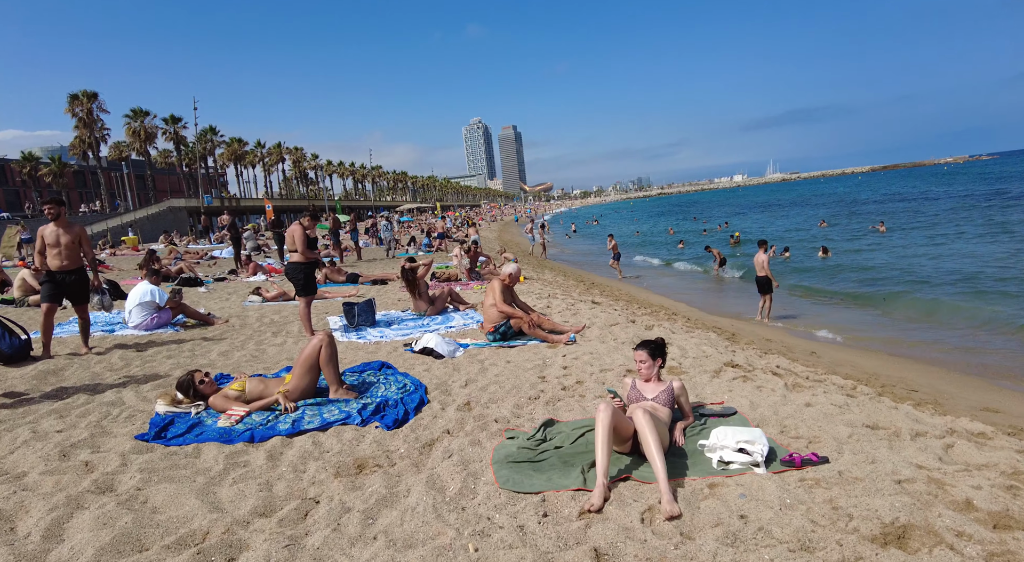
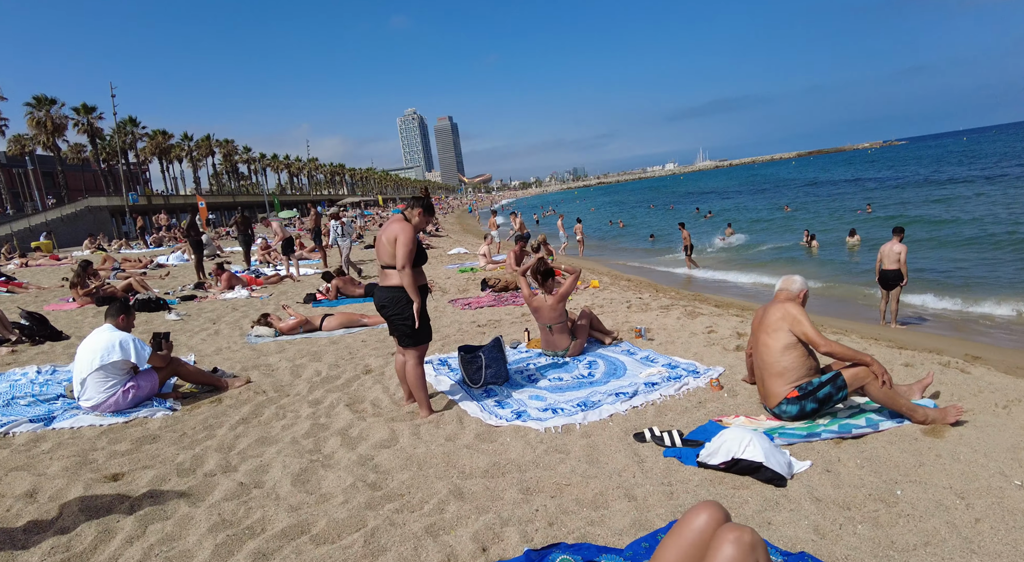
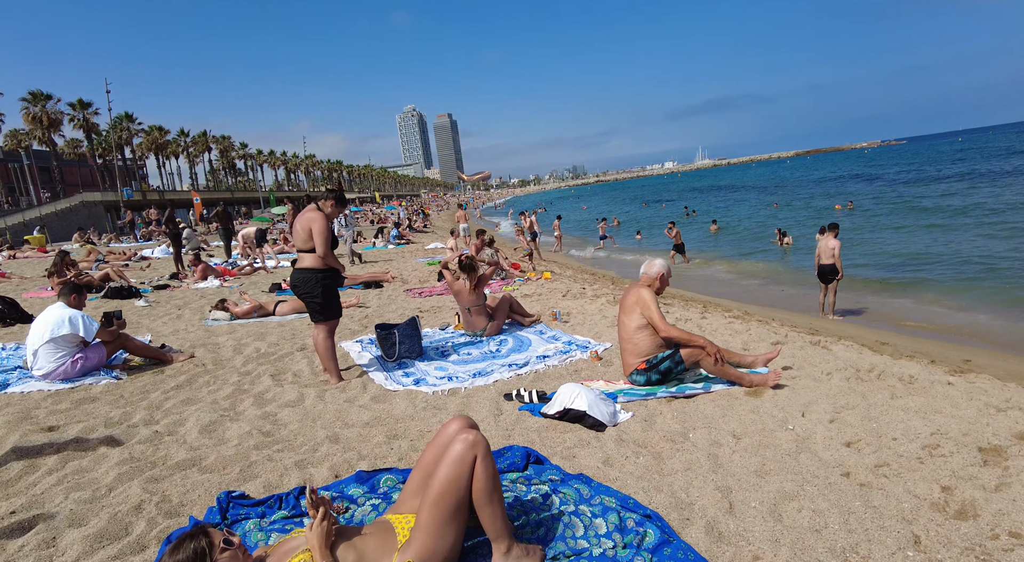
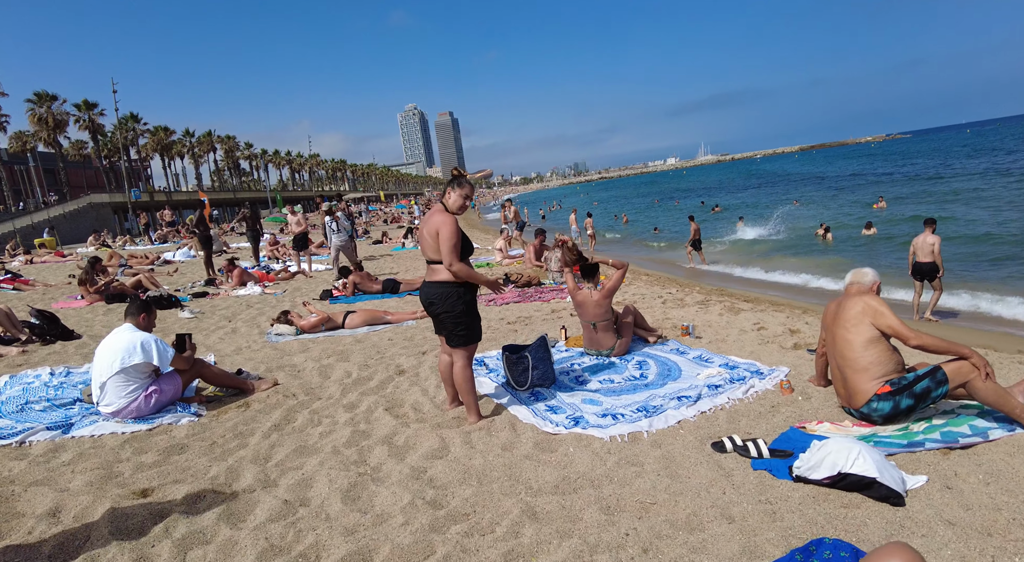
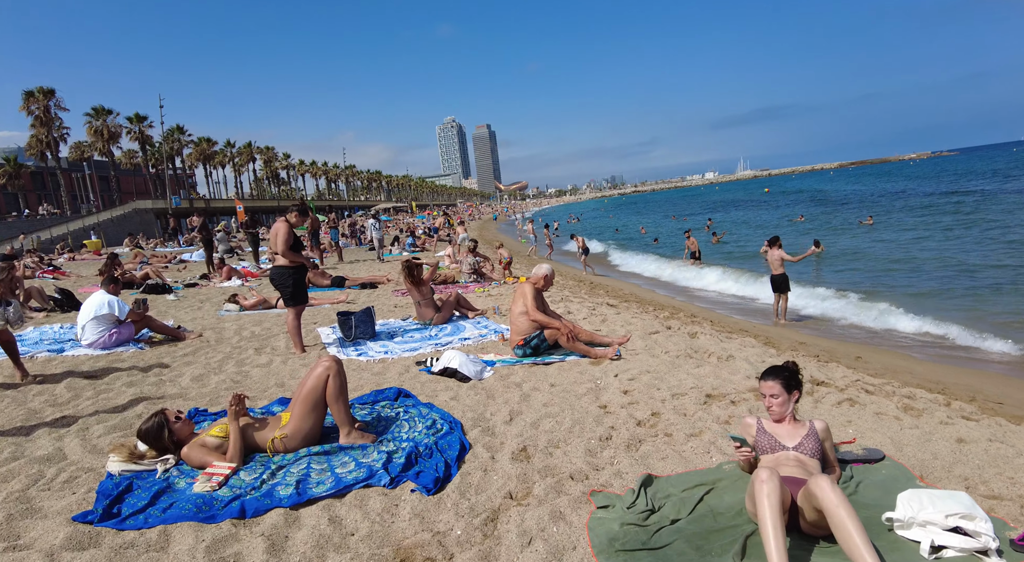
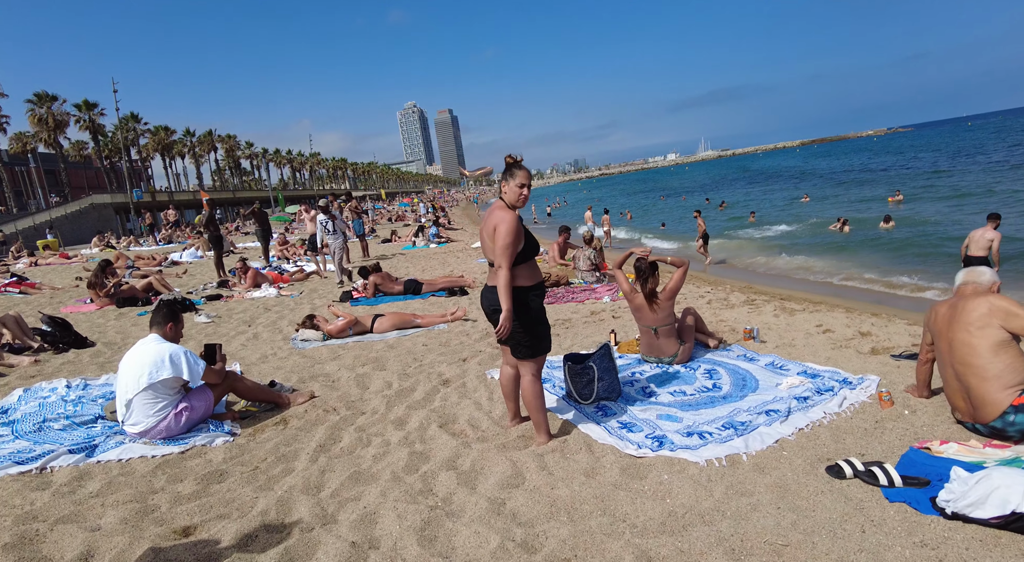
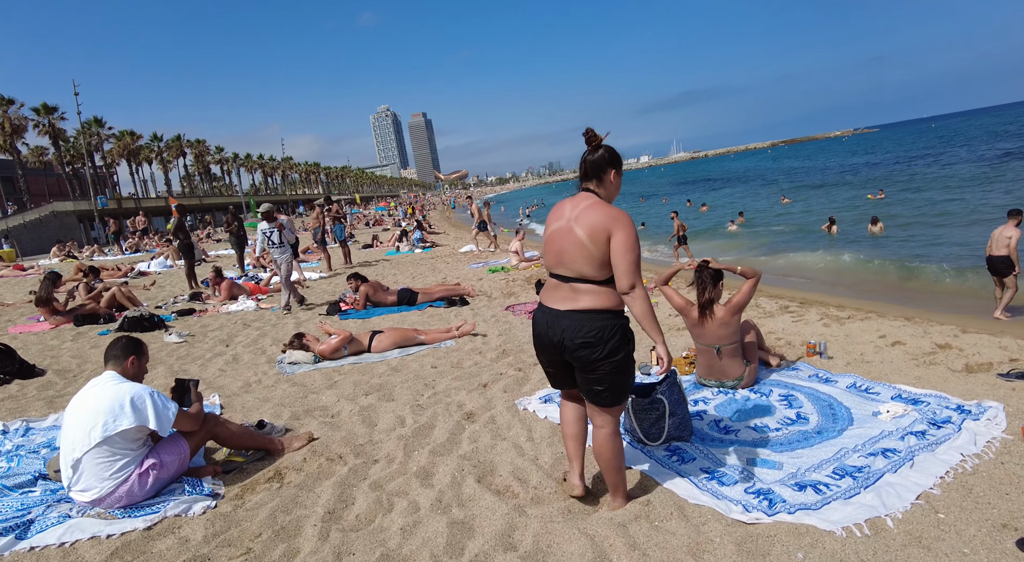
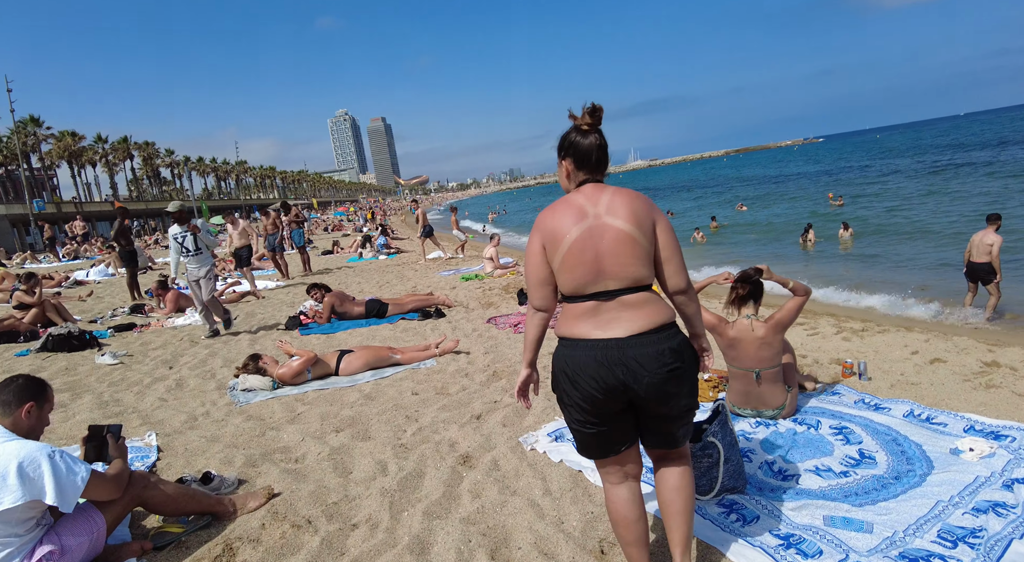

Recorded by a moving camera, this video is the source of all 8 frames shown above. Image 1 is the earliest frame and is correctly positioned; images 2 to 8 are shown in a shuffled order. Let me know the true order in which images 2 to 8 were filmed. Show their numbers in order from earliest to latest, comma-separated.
5, 3, 2, 4, 6, 7, 8
